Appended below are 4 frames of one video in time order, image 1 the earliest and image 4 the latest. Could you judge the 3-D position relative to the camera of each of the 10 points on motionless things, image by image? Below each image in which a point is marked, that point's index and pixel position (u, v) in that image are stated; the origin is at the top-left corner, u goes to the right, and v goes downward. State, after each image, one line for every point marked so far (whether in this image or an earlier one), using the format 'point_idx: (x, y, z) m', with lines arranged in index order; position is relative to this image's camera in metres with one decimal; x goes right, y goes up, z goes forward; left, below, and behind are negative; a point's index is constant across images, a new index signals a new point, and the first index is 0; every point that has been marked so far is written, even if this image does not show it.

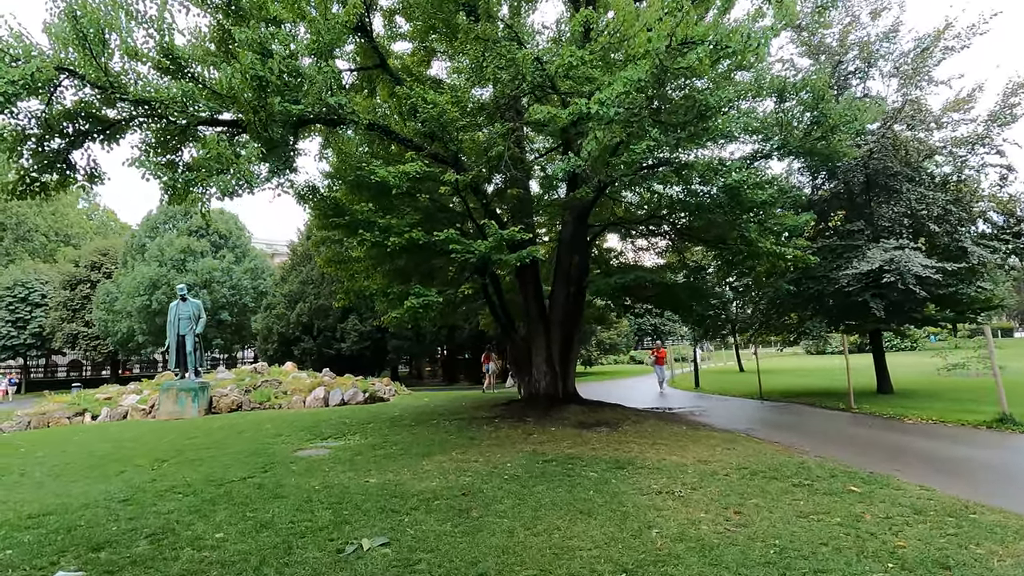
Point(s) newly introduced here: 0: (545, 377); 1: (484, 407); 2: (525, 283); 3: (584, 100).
0: (+0.8, -2.2, +13.0) m
1: (-0.7, -3.0, +13.3) m
2: (+0.3, +0.1, +13.2) m
3: (+1.1, +2.9, +8.1) m
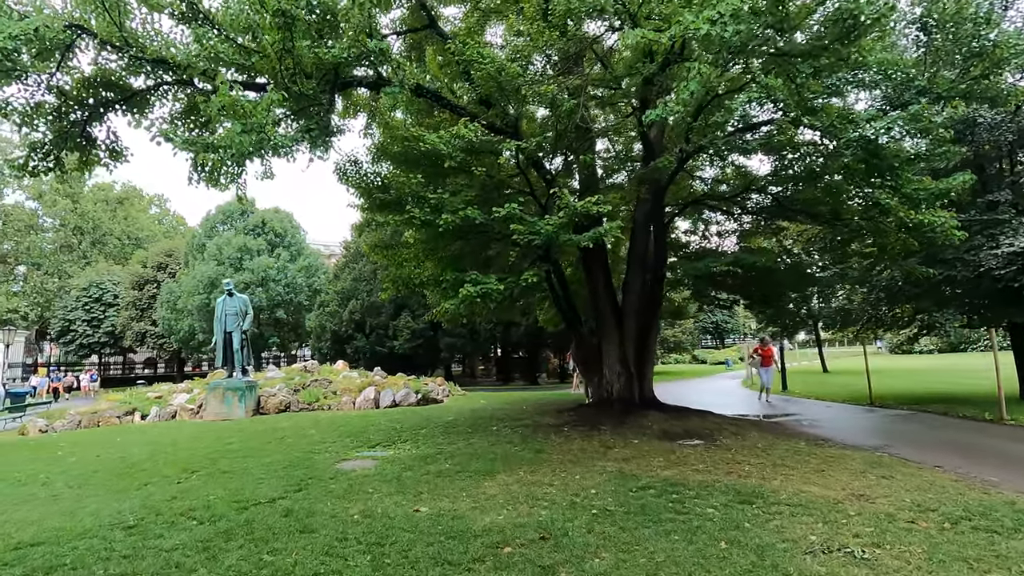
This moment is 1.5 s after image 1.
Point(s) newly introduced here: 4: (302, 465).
0: (+2.3, -1.9, +11.4) m
1: (+0.8, -2.7, +11.7) m
2: (+1.8, +0.4, +11.6) m
3: (+2.1, +3.1, +6.5) m
4: (-3.2, -2.7, +8.0) m
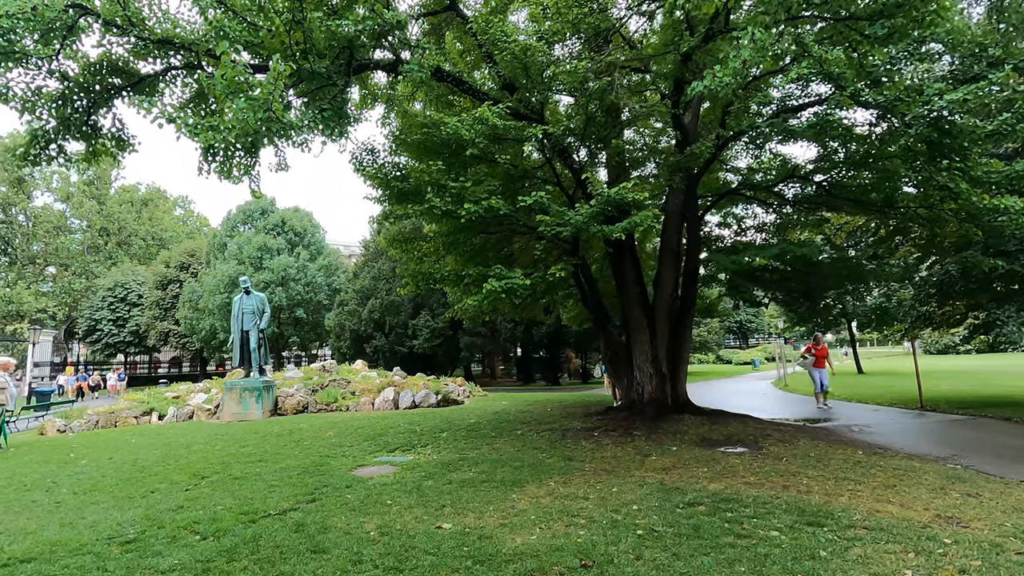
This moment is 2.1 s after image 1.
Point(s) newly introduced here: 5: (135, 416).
0: (+2.8, -1.8, +10.7) m
1: (+1.3, -2.6, +11.1) m
2: (+2.3, +0.5, +11.0) m
3: (+2.4, +3.2, +5.8) m
4: (-2.8, -2.6, +7.6) m
5: (-10.0, -3.4, +14.1) m
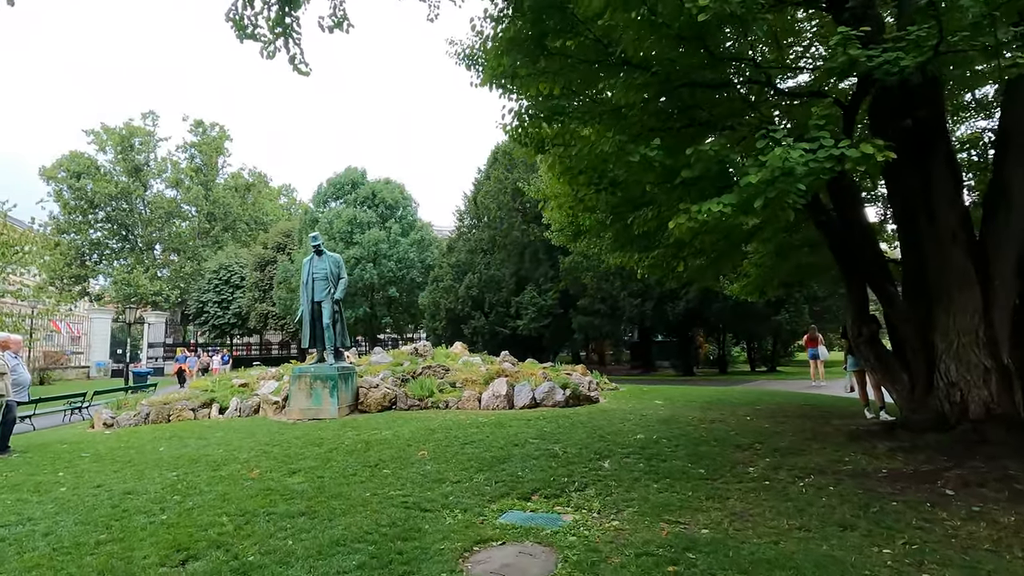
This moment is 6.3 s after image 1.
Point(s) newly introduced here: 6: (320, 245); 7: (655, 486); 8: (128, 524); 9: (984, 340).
0: (+5.2, -1.0, +5.8) m
1: (+3.8, -1.8, +6.5) m
2: (+4.7, +1.3, +6.1) m
3: (+3.9, +3.9, +1.0) m
4: (-0.8, -1.9, +3.7) m
5: (-6.8, -2.6, +11.4) m
6: (-4.1, +0.9, +11.6) m
7: (+1.4, -1.9, +5.2) m
8: (-3.3, -2.0, +4.7) m
9: (+5.2, -0.5, +5.9) m
